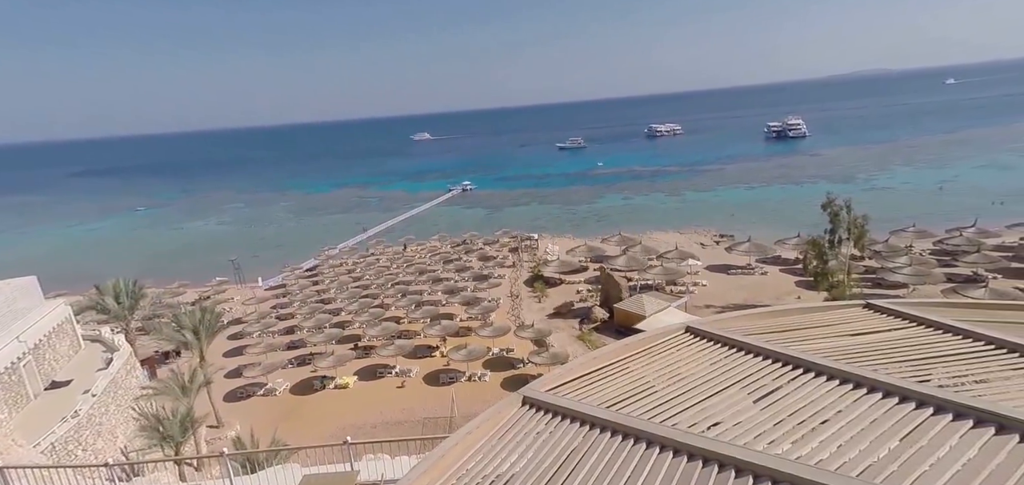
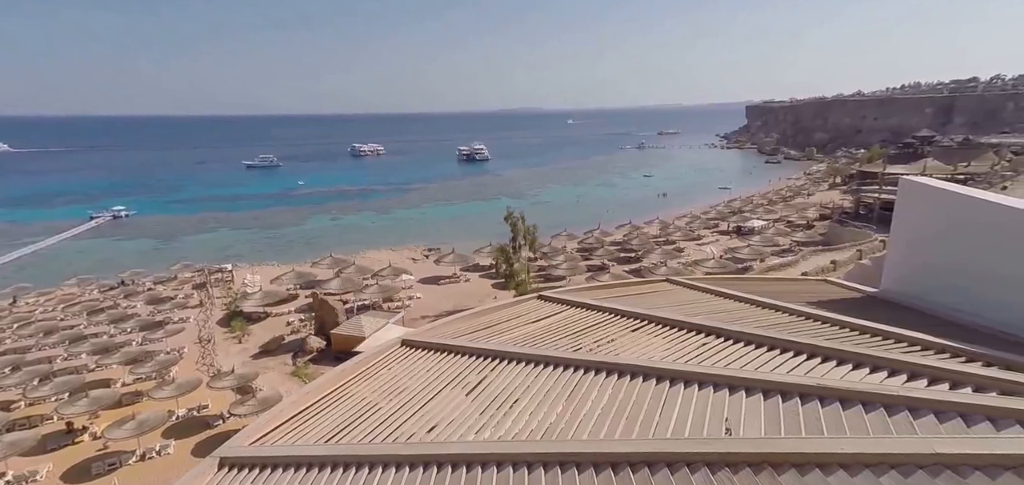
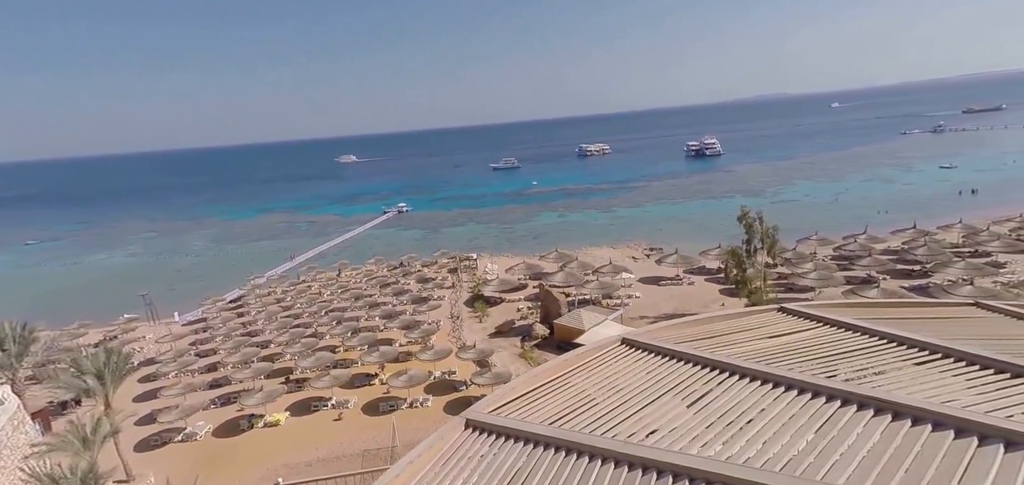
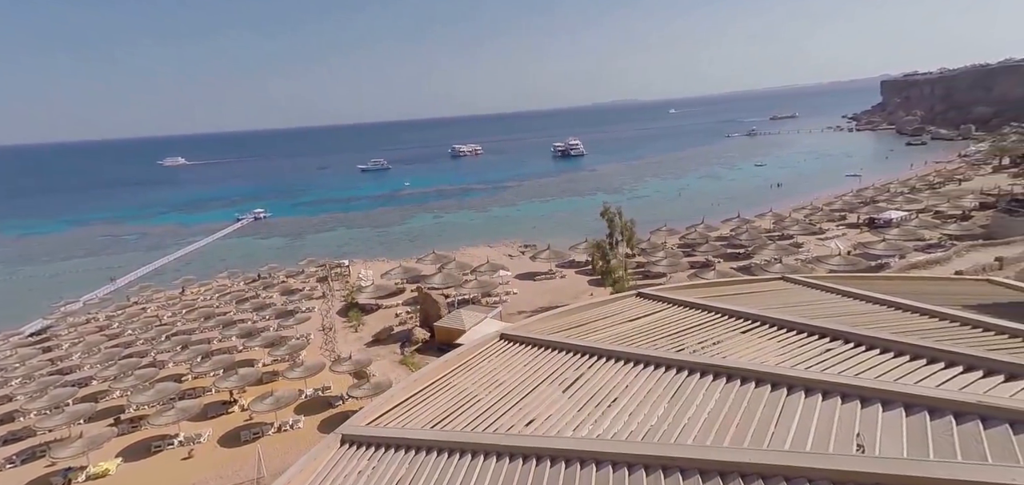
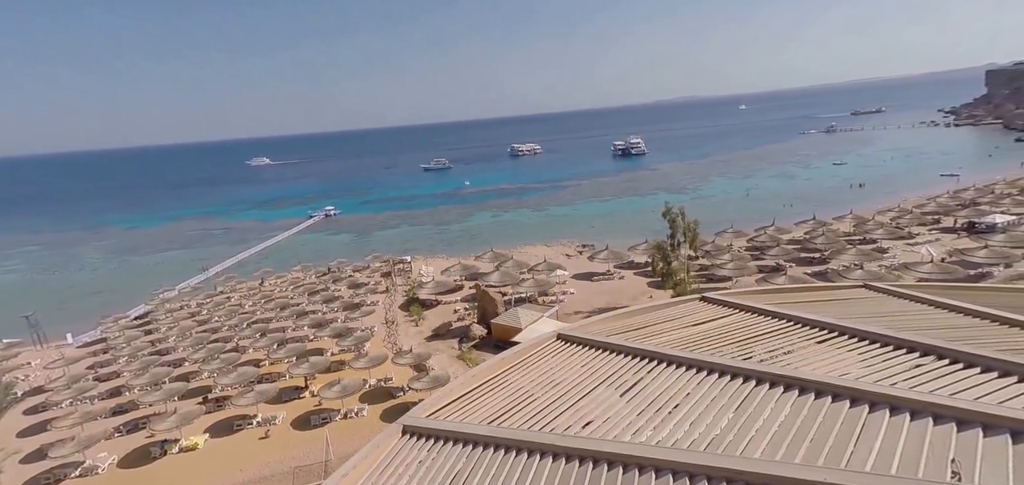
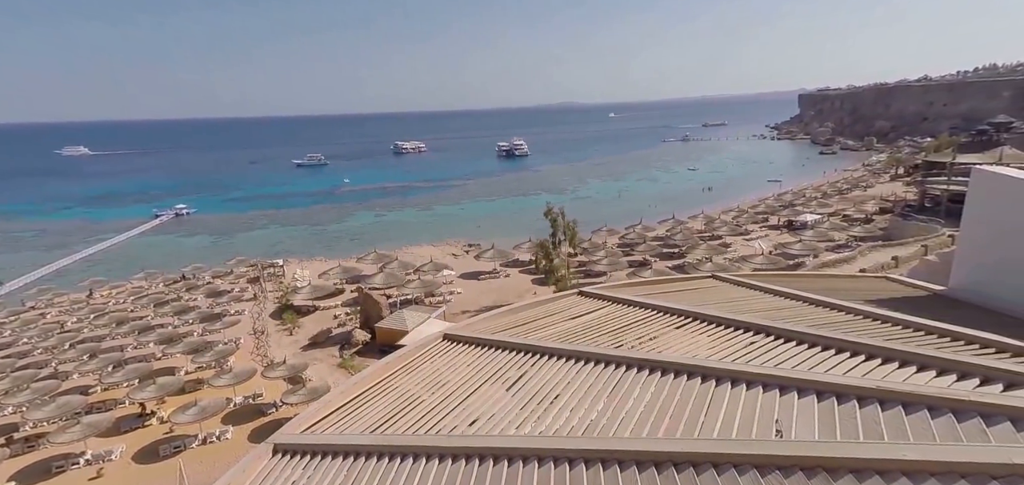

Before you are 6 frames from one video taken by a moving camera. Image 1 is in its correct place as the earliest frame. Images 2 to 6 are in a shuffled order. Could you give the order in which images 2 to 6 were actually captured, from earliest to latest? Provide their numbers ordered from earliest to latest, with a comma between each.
3, 5, 4, 6, 2
